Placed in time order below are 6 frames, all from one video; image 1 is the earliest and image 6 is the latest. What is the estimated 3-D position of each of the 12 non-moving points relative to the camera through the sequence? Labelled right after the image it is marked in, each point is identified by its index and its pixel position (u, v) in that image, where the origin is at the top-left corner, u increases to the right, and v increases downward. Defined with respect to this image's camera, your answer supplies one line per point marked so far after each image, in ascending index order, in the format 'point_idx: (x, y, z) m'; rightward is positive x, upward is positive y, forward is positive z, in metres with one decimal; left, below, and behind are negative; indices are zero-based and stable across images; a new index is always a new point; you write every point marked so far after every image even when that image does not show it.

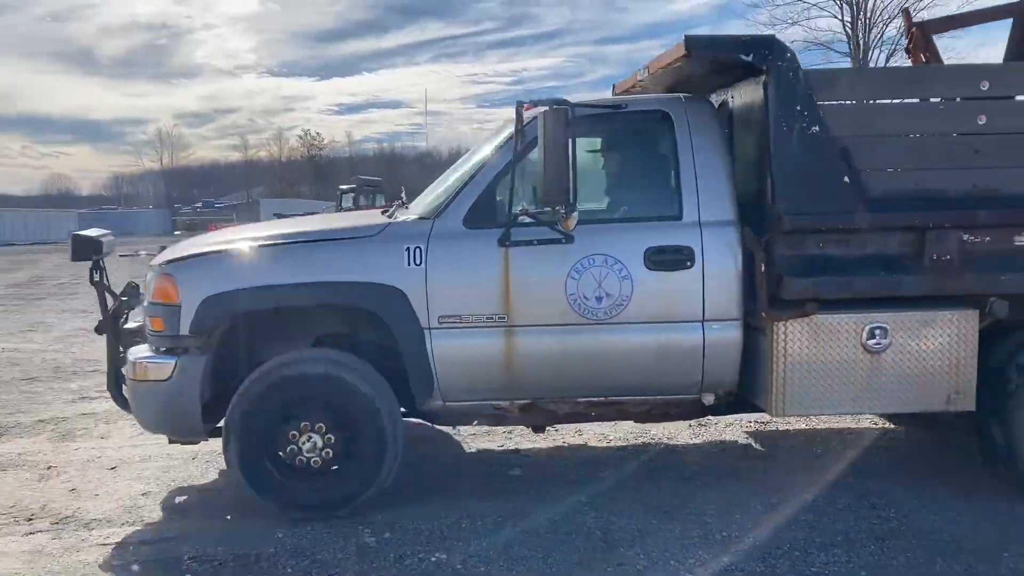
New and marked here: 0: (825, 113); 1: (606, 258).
0: (+1.4, +0.8, +4.1) m
1: (+0.4, +0.1, +4.2) m
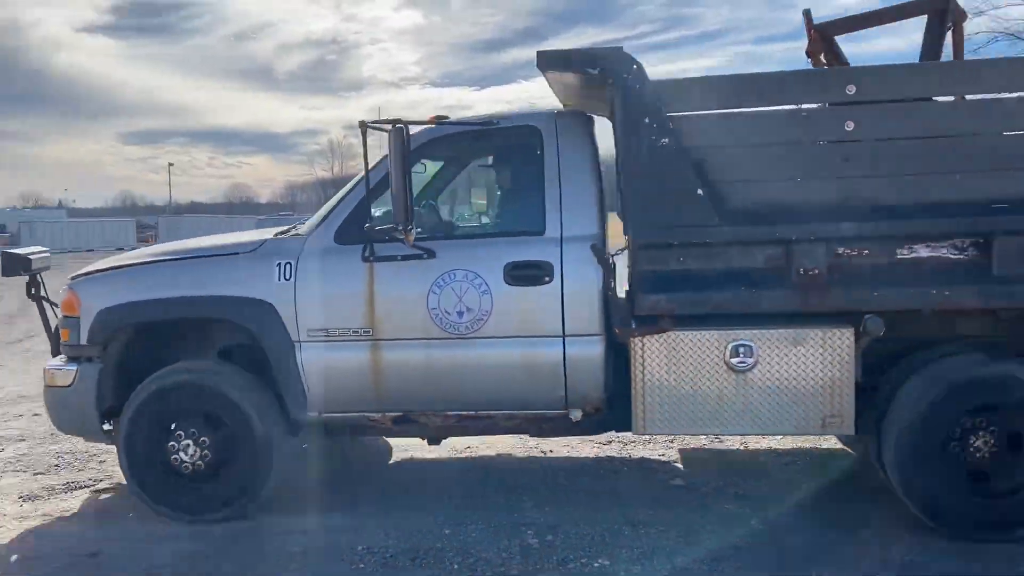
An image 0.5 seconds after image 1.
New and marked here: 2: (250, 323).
0: (+0.7, +0.7, +4.0) m
1: (-0.2, +0.1, +4.2) m
2: (-1.4, -0.2, +4.4) m
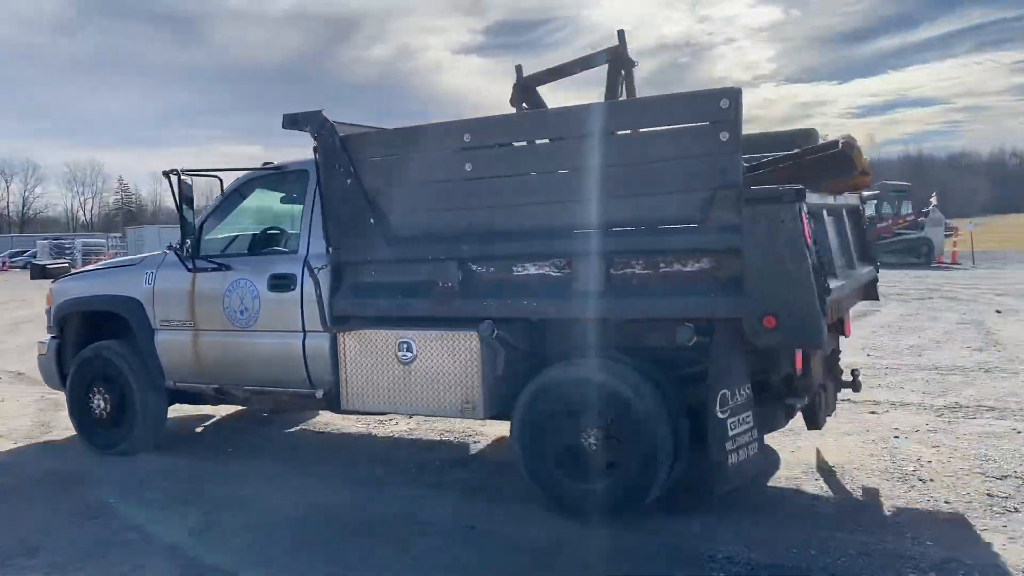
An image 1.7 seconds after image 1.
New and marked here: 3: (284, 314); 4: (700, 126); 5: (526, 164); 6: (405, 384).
0: (-0.9, +0.7, +5.1) m
1: (-1.6, 0.0, +5.6) m
2: (-2.6, -0.2, +6.3) m
3: (-1.4, -0.2, +5.5) m
4: (+0.8, +0.7, +4.1) m
5: (+0.1, +0.6, +4.6) m
6: (-0.6, -0.5, +5.0) m
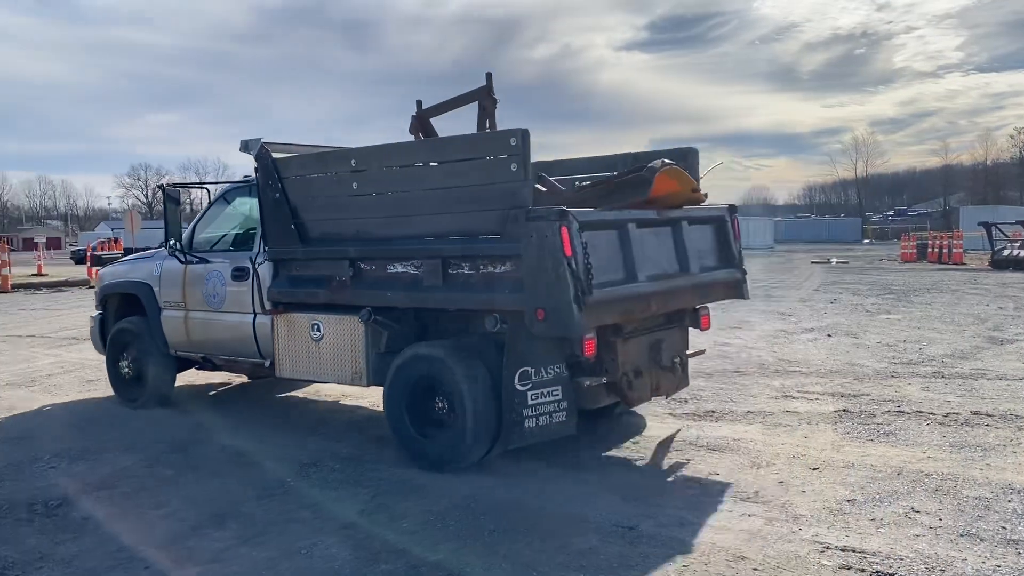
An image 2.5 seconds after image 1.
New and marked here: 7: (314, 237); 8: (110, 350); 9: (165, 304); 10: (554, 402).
0: (-1.6, +0.7, +6.4) m
1: (-2.3, +0.1, +7.1) m
2: (-3.2, -0.1, +7.9) m
3: (-2.0, -0.1, +6.9) m
4: (-0.1, +0.7, +5.2) m
5: (-0.8, +0.7, +5.8) m
6: (-1.4, -0.5, +6.4) m
7: (-1.4, +0.4, +6.4) m
8: (-3.5, -0.5, +8.1) m
9: (-2.9, -0.1, +7.6) m
10: (+0.2, -0.7, +5.5) m
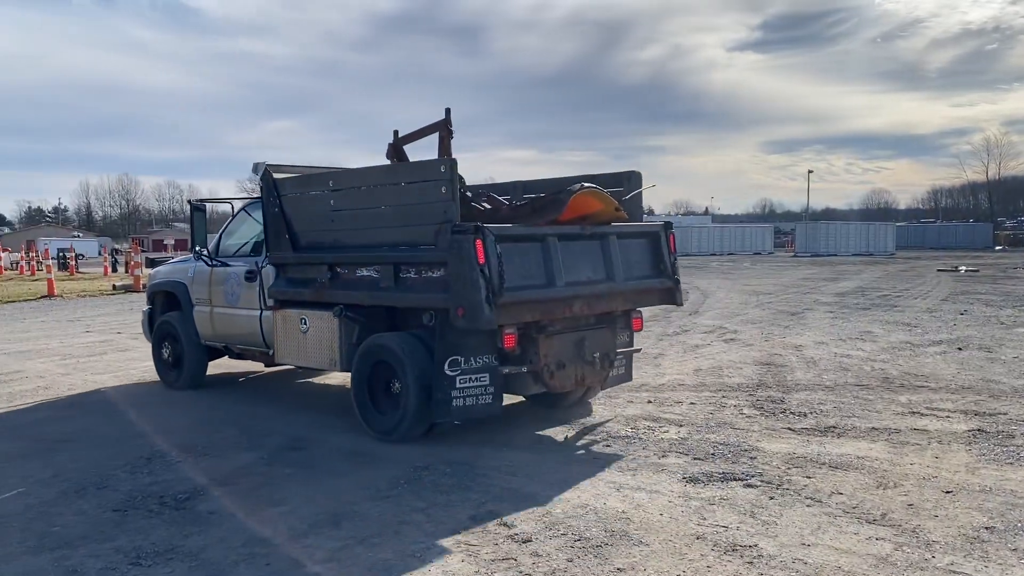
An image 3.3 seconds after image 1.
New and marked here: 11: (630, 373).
0: (-1.9, +0.7, +7.6) m
1: (-2.5, +0.1, +8.4) m
2: (-3.3, -0.1, +9.3) m
3: (-2.3, -0.1, +8.1) m
4: (-0.5, +0.7, +6.2) m
5: (-1.2, +0.7, +6.9) m
6: (-1.7, -0.5, +7.5) m
7: (-1.7, +0.4, +7.5) m
8: (-3.7, -0.5, +9.5) m
9: (-3.1, -0.1, +8.9) m
10: (-0.2, -0.7, +6.5) m
11: (+1.0, -0.7, +7.6) m
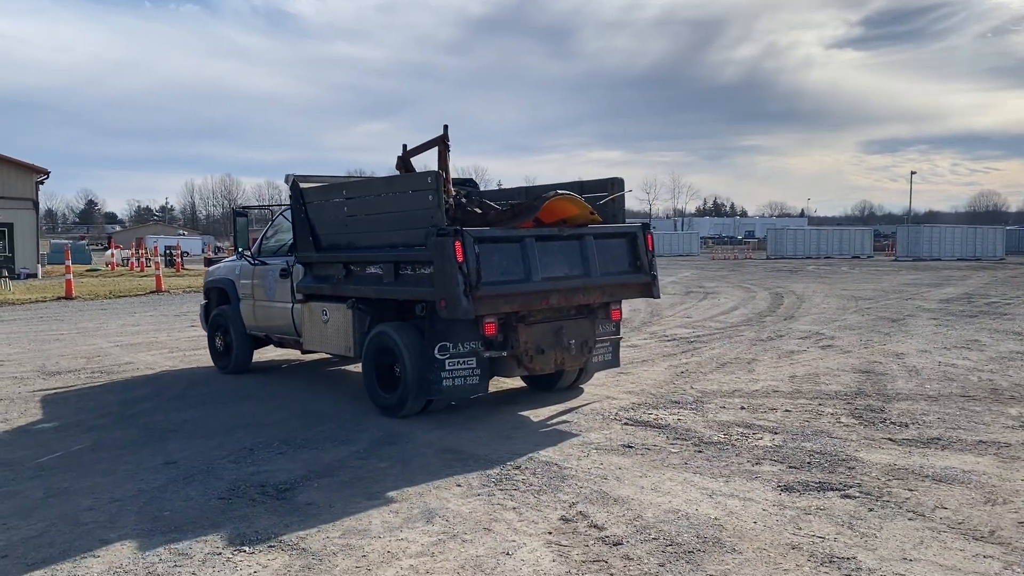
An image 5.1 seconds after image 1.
0: (-1.9, +0.8, +8.7) m
1: (-2.5, +0.2, +9.5) m
2: (-3.2, 0.0, +10.5) m
3: (-2.3, 0.0, +9.3) m
4: (-0.7, +0.8, +7.2) m
5: (-1.3, +0.7, +7.9) m
6: (-1.8, -0.4, +8.6) m
7: (-1.8, +0.4, +8.6) m
8: (-3.5, -0.5, +10.8) m
9: (-3.0, -0.1, +10.1) m
10: (-0.4, -0.7, +7.4) m
11: (+0.9, -0.7, +8.4) m
